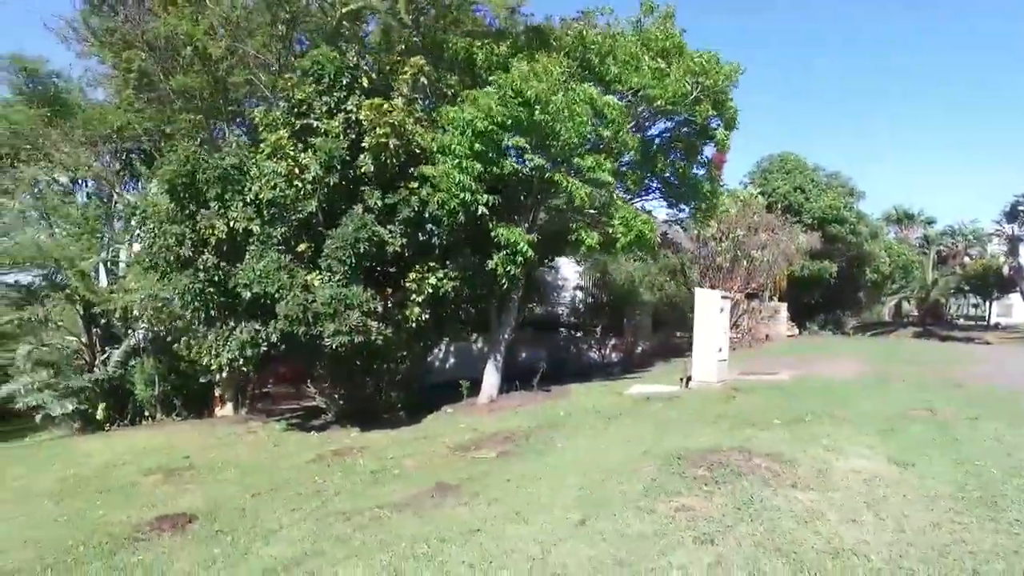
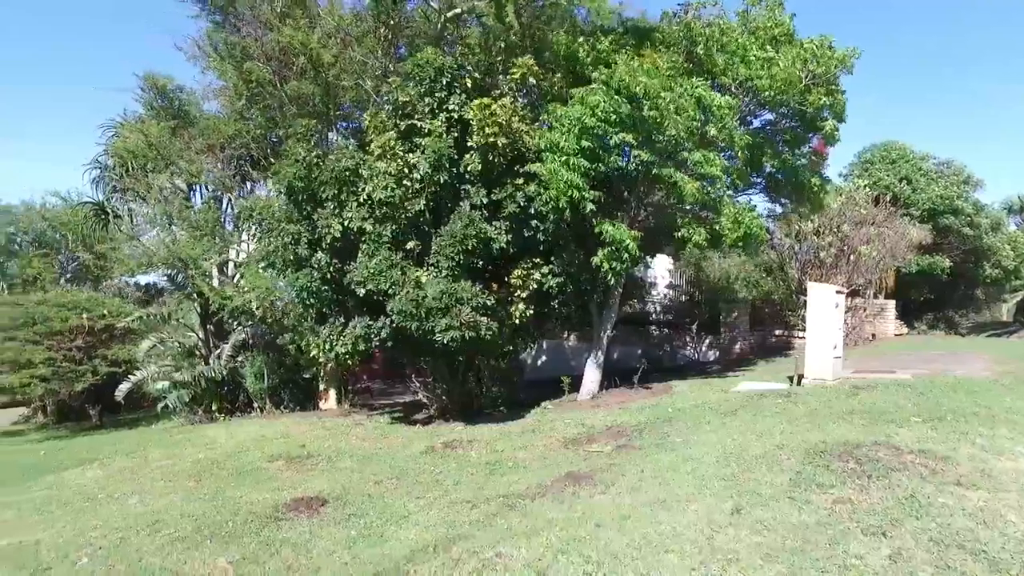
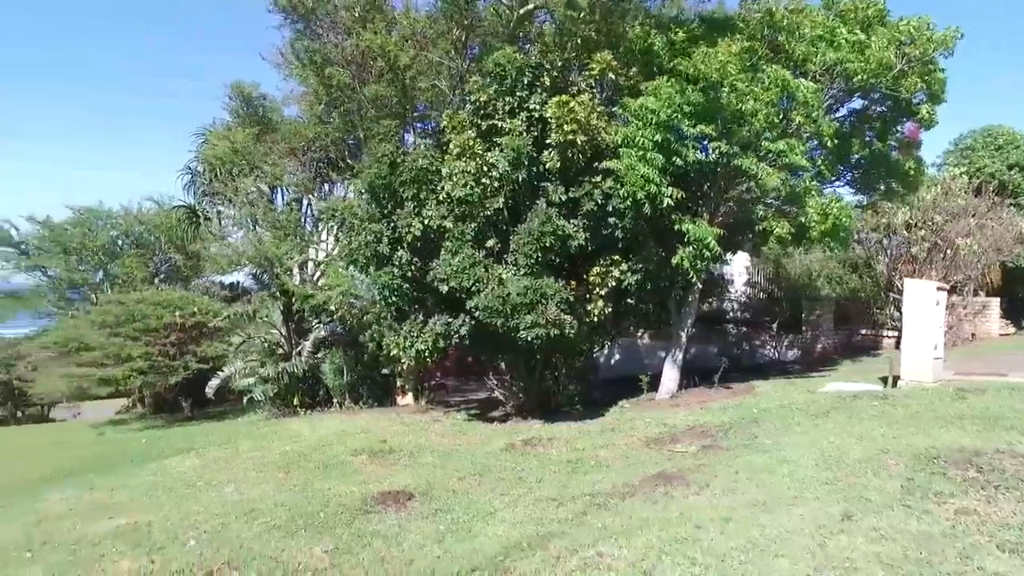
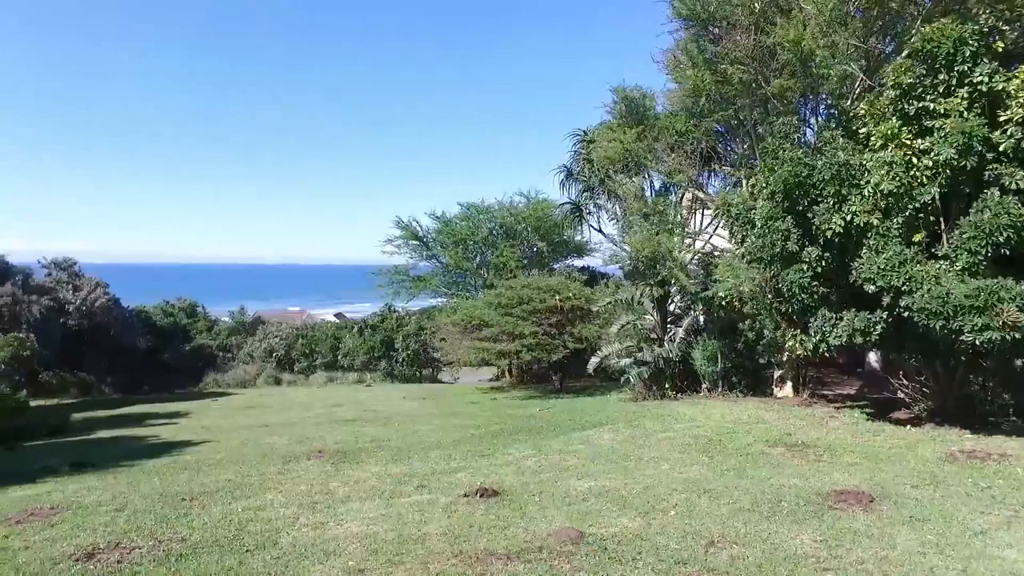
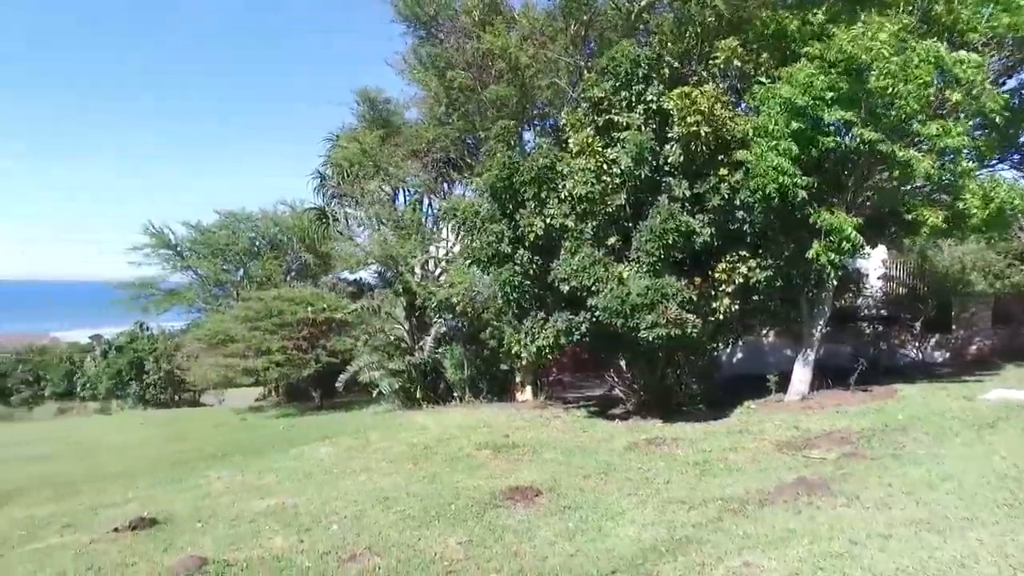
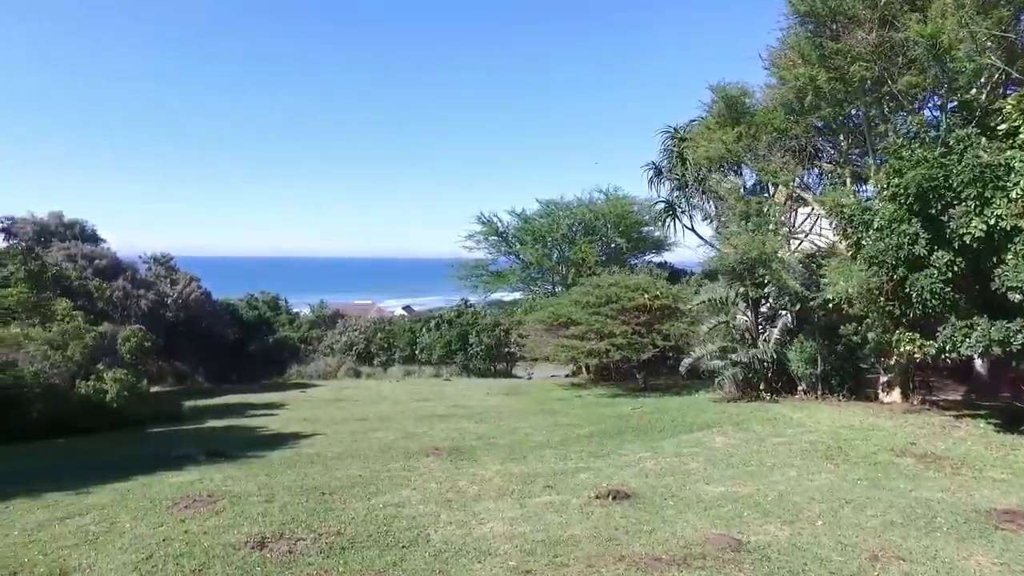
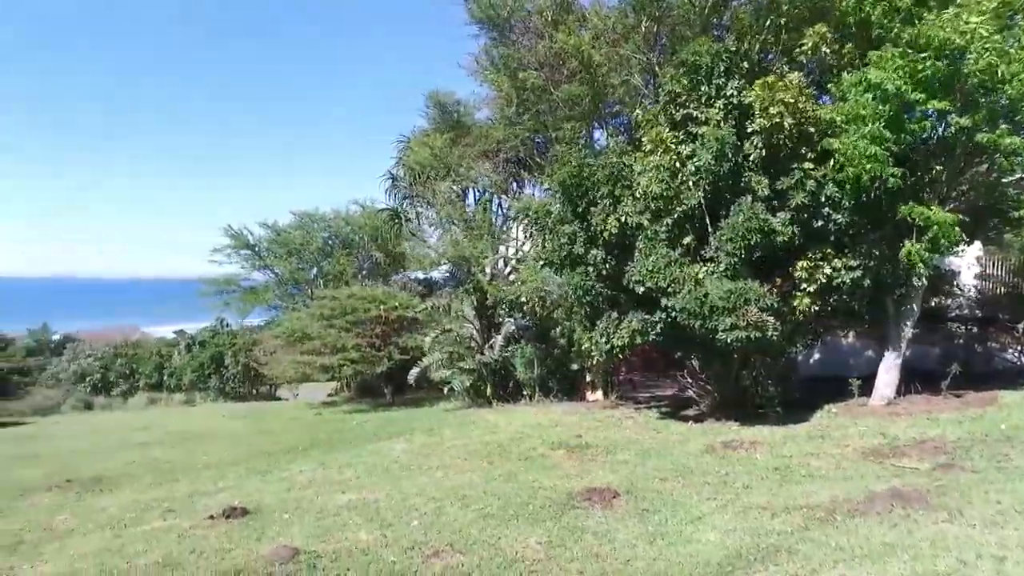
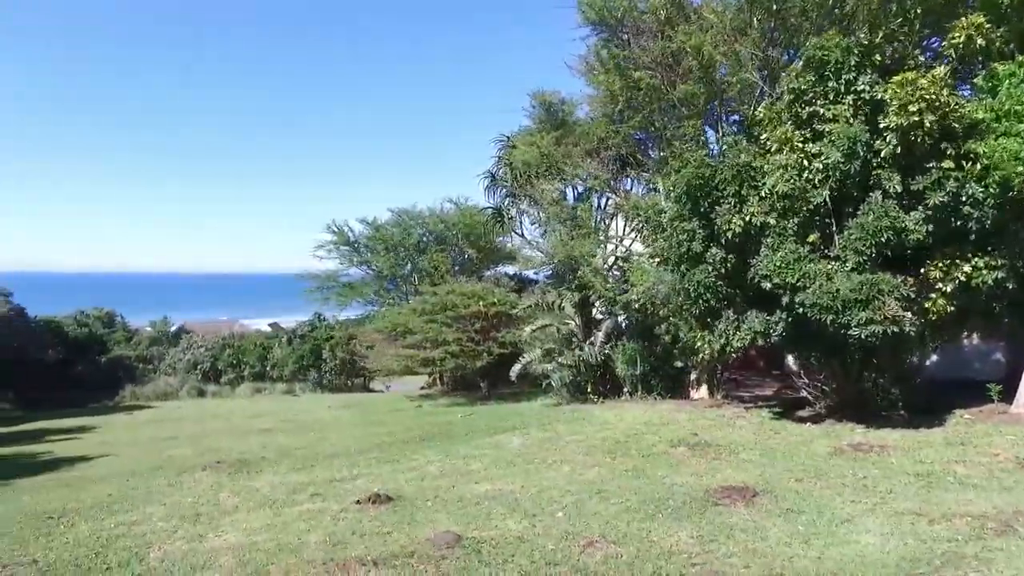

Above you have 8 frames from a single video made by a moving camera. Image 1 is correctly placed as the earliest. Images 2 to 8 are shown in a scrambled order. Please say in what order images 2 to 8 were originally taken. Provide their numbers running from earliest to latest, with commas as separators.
2, 3, 5, 7, 8, 4, 6
